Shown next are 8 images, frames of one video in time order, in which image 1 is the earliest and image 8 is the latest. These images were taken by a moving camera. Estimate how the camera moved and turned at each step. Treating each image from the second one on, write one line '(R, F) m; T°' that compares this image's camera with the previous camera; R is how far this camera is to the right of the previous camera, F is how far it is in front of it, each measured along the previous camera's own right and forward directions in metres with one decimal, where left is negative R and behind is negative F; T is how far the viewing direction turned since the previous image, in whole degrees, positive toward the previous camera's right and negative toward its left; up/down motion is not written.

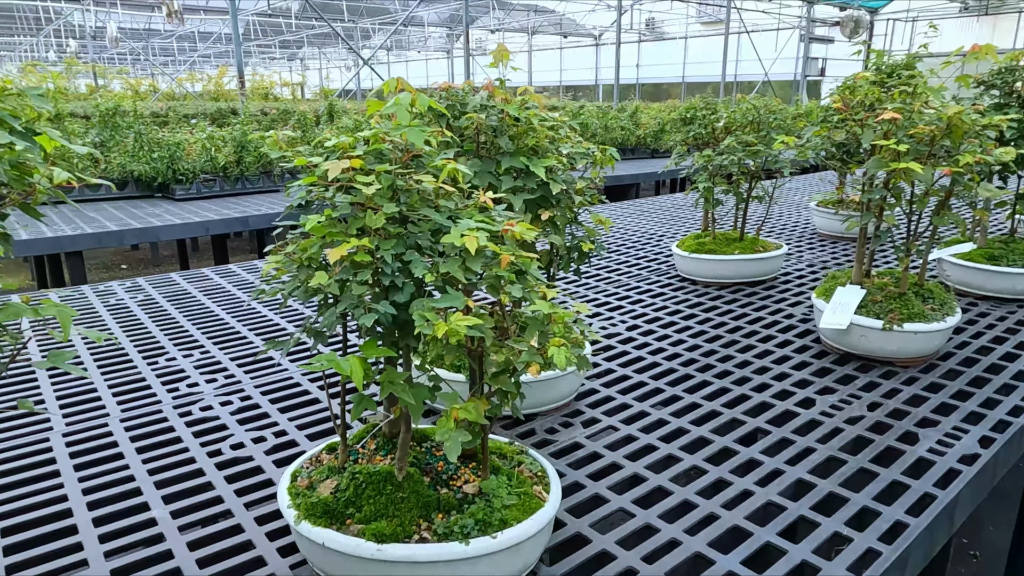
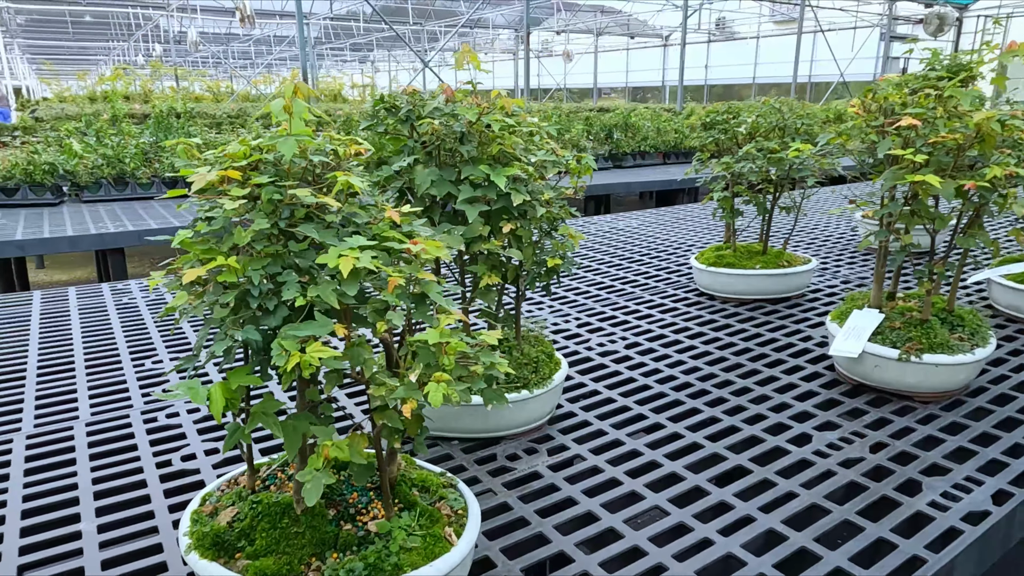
(+0.3, +0.1) m; -5°
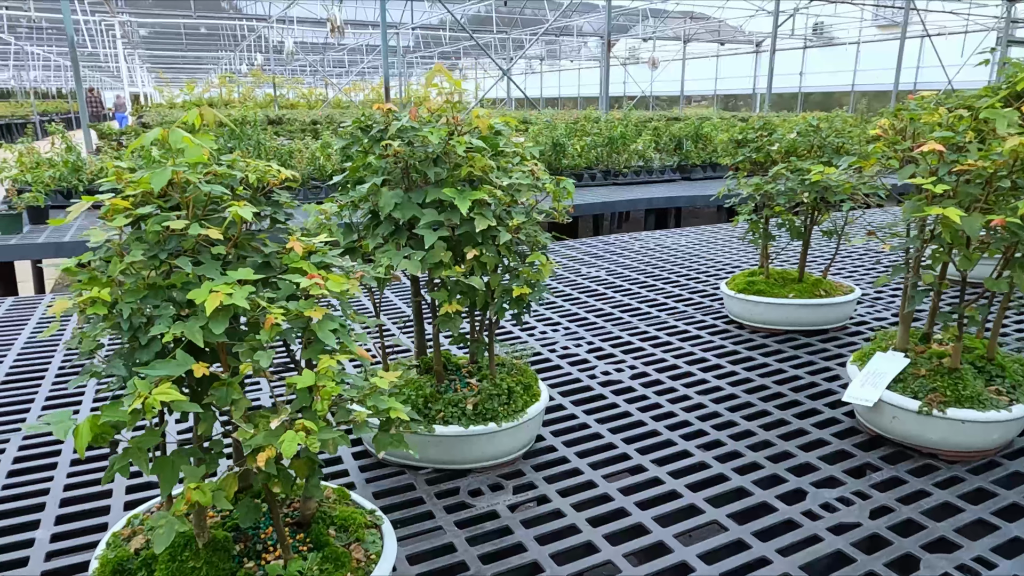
(+0.3, +0.1) m; -7°
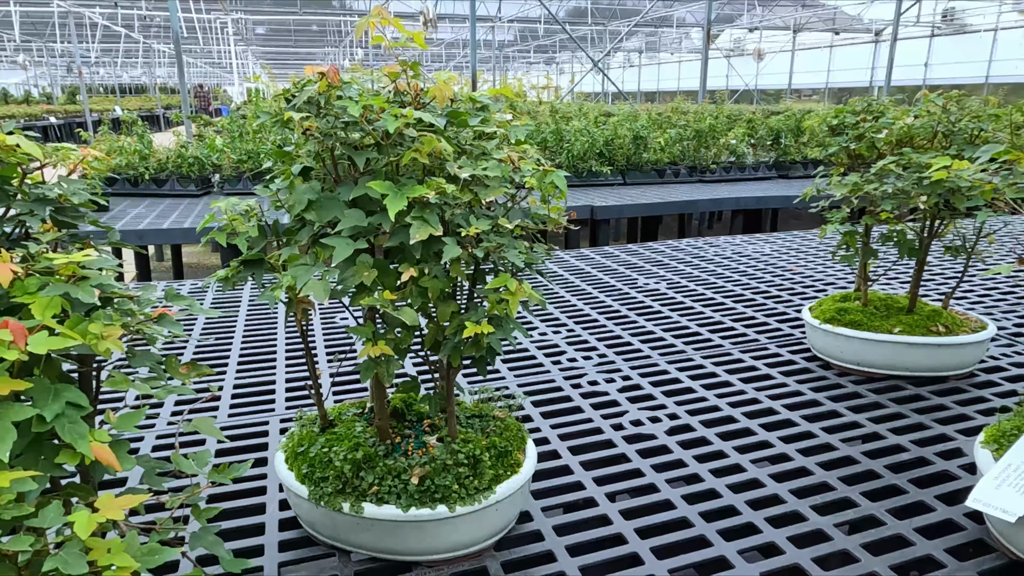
(+0.3, +0.6) m; -8°
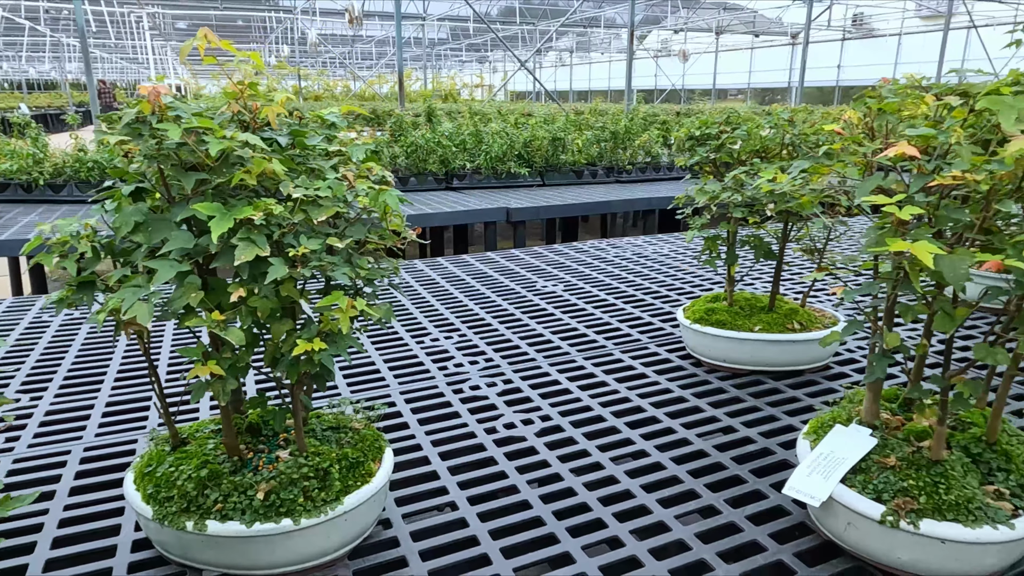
(+0.2, -0.1) m; +5°
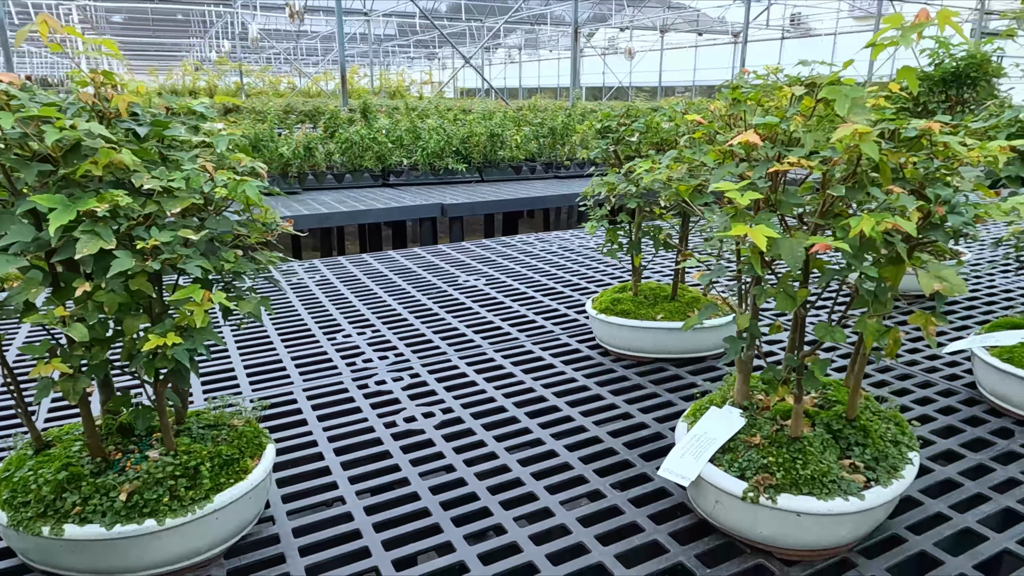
(+0.2, 0.0) m; +4°
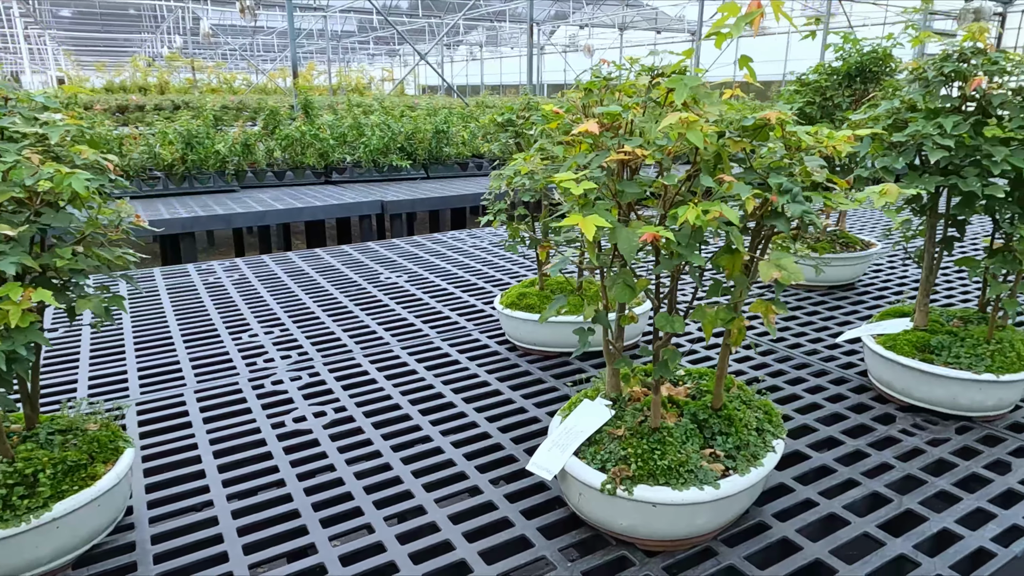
(+0.3, 0.0) m; +3°
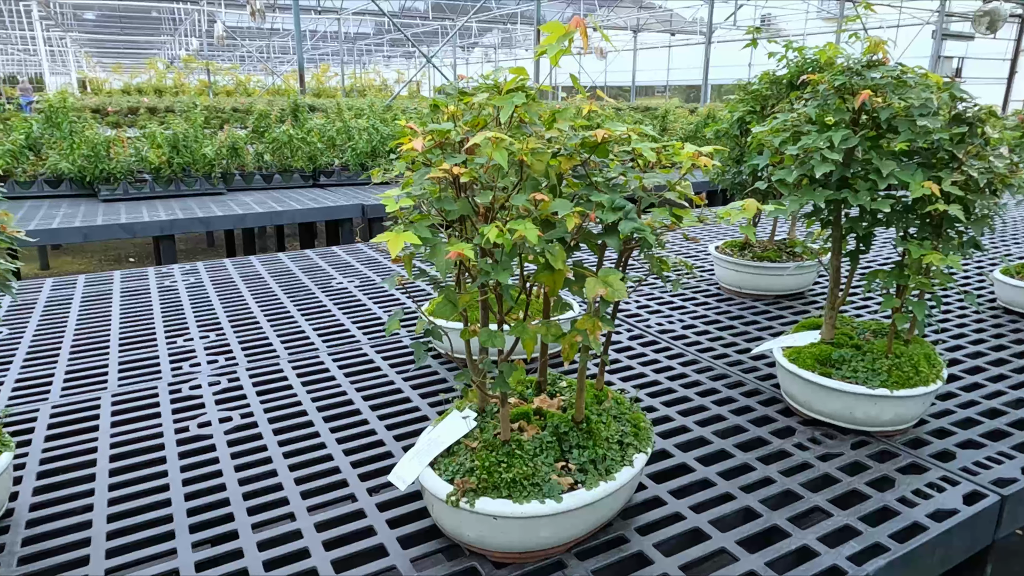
(+0.4, 0.0) m; -1°
